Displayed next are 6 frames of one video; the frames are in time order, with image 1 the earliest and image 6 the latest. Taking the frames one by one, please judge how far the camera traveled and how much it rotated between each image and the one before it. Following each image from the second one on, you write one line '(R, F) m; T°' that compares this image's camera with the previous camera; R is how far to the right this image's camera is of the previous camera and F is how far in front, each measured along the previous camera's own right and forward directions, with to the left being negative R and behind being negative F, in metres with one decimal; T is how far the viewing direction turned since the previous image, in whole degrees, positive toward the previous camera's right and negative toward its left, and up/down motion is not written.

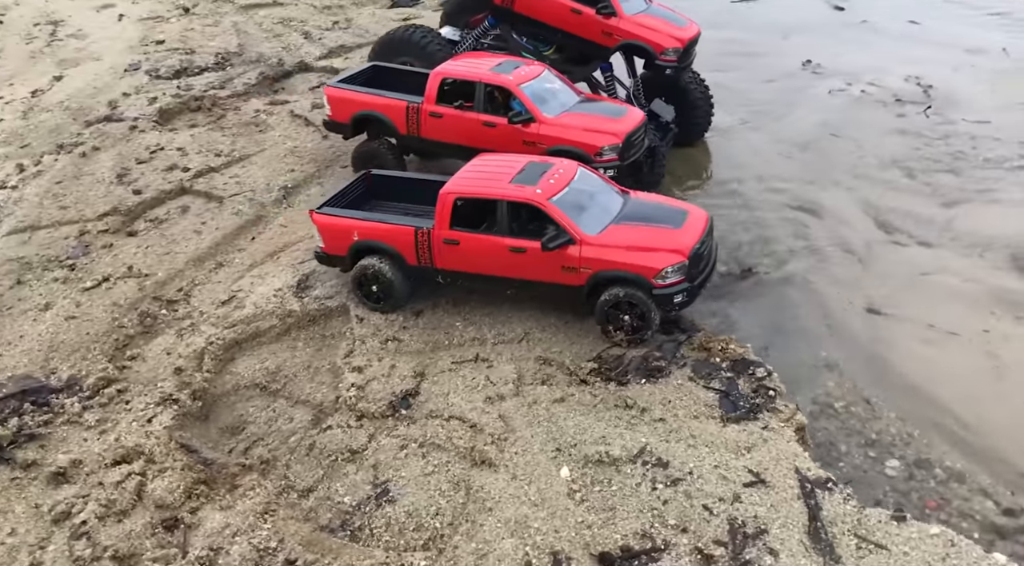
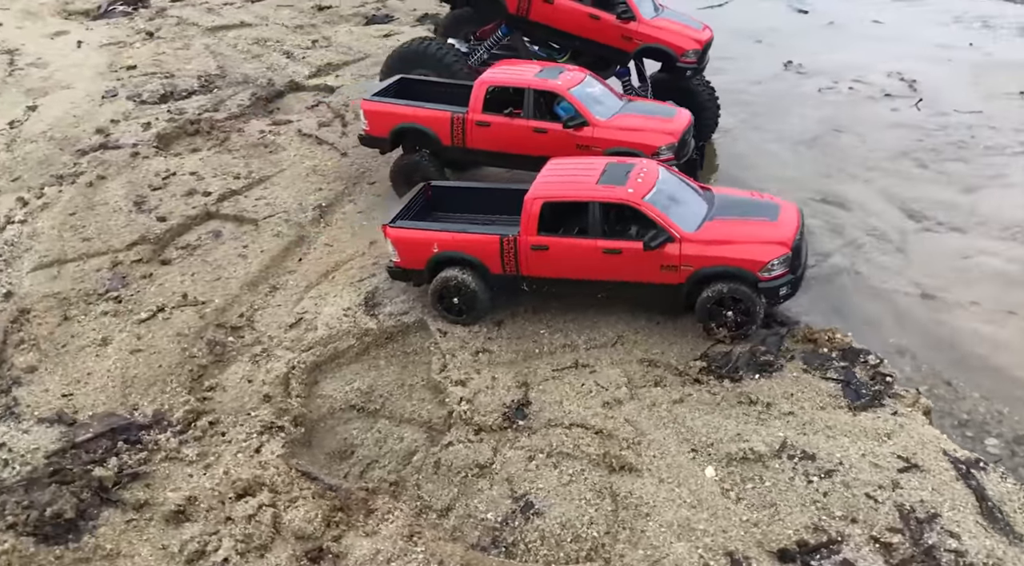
(-1.3, +0.2) m; +4°
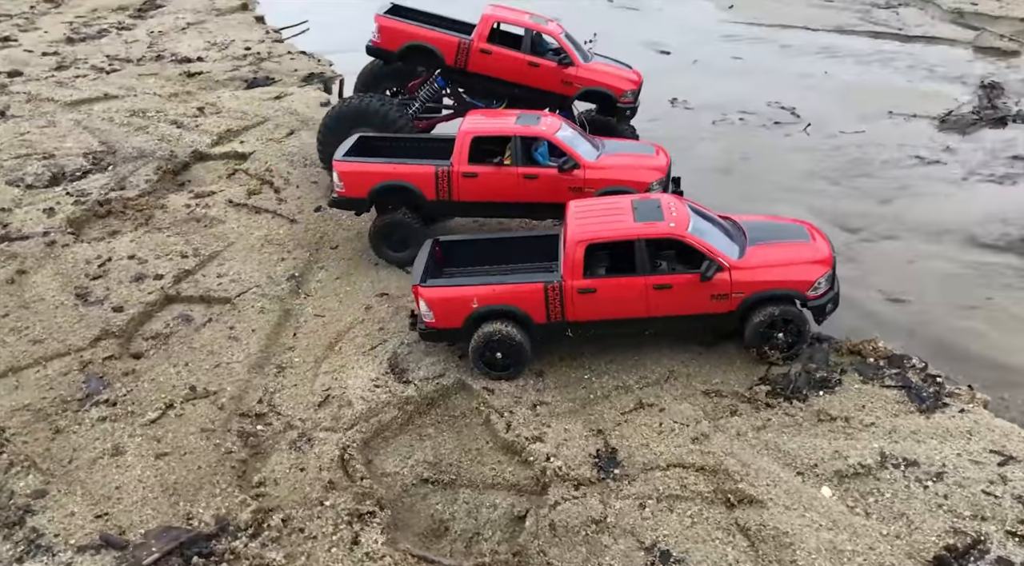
(-1.7, +0.3) m; +11°
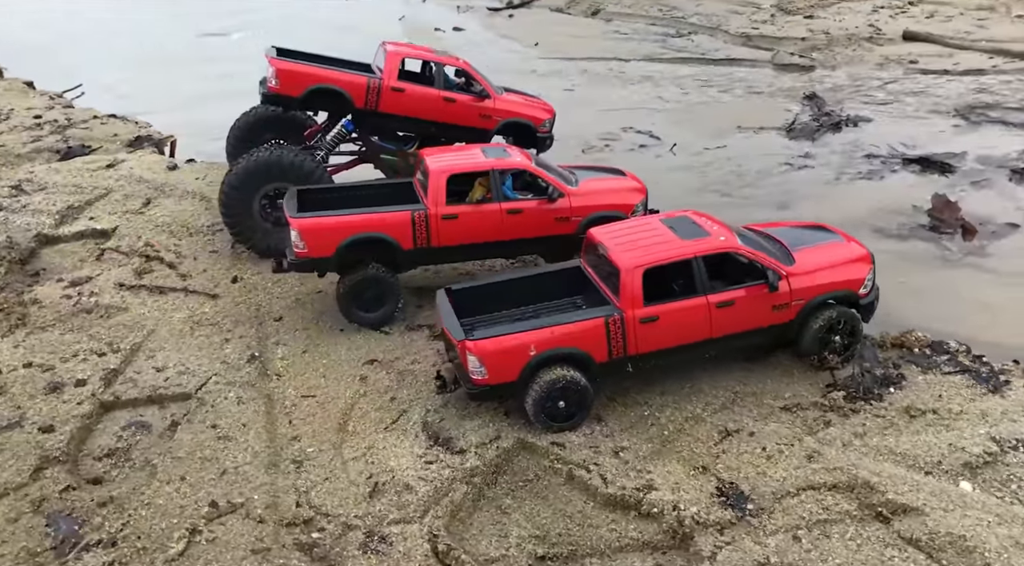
(-2.0, +0.9) m; +15°
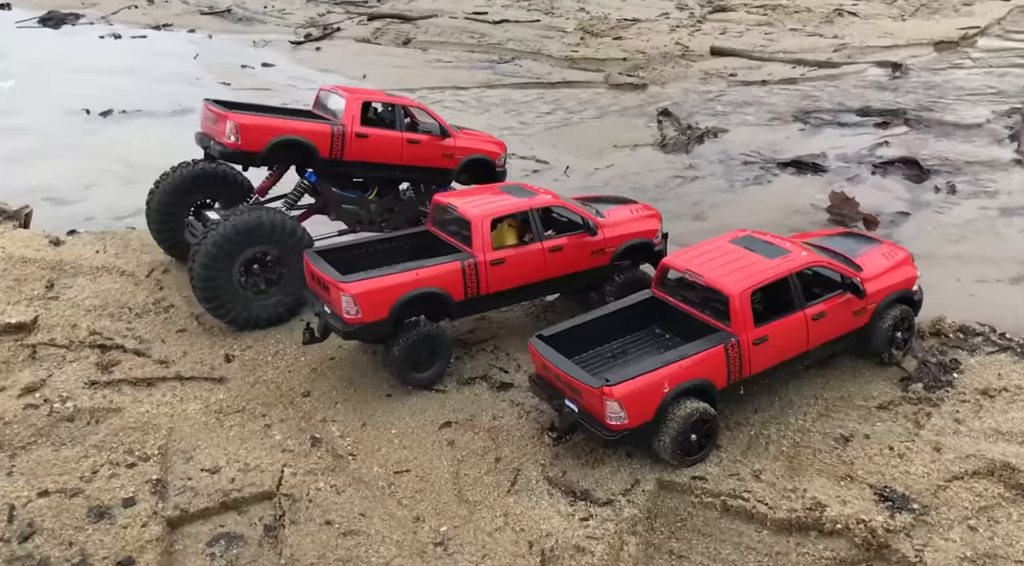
(-2.5, +0.5) m; +14°
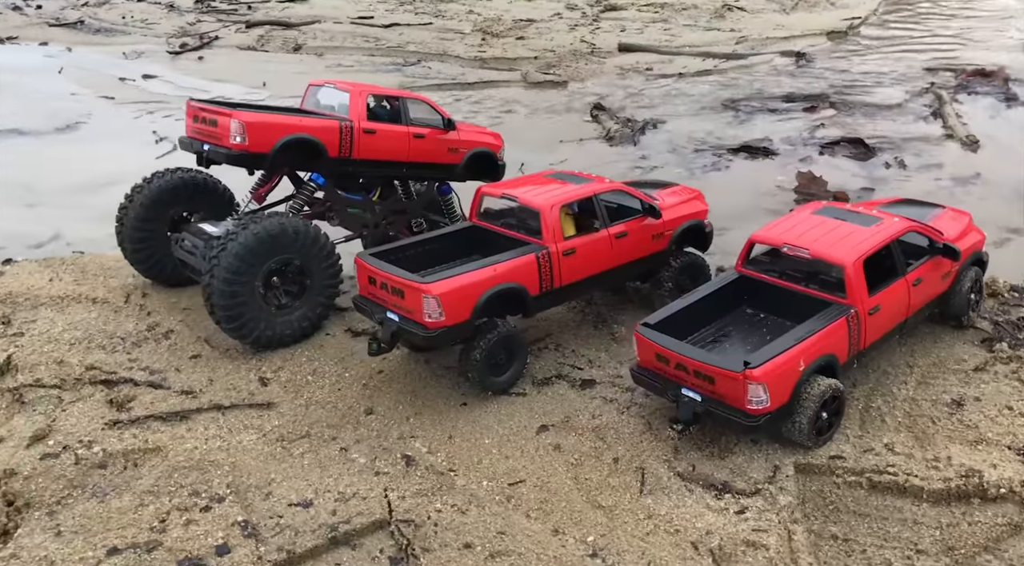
(-1.8, +0.6) m; +8°
